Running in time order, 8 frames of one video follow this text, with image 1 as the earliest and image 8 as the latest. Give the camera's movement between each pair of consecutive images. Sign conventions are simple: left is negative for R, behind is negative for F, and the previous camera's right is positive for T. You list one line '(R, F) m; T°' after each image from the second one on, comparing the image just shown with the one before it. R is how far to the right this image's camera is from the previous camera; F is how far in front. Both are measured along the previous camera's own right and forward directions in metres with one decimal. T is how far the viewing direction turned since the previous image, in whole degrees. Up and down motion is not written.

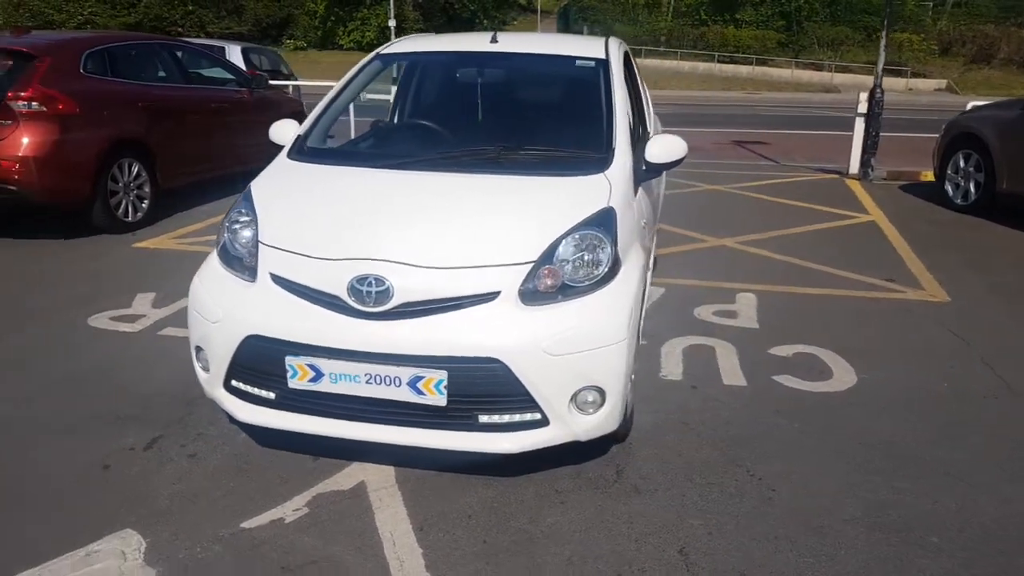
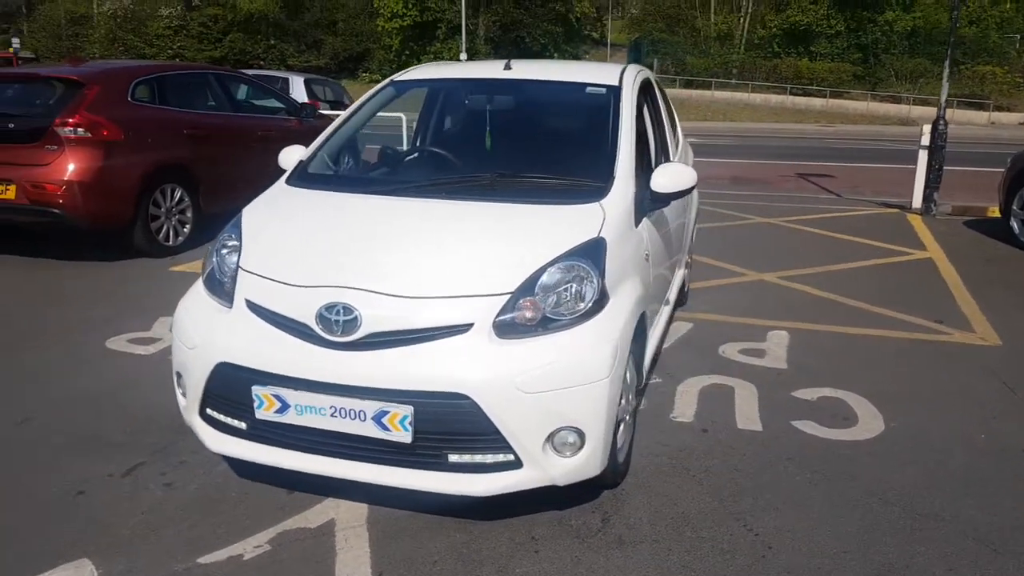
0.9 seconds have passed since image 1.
(+0.4, +0.2) m; -5°
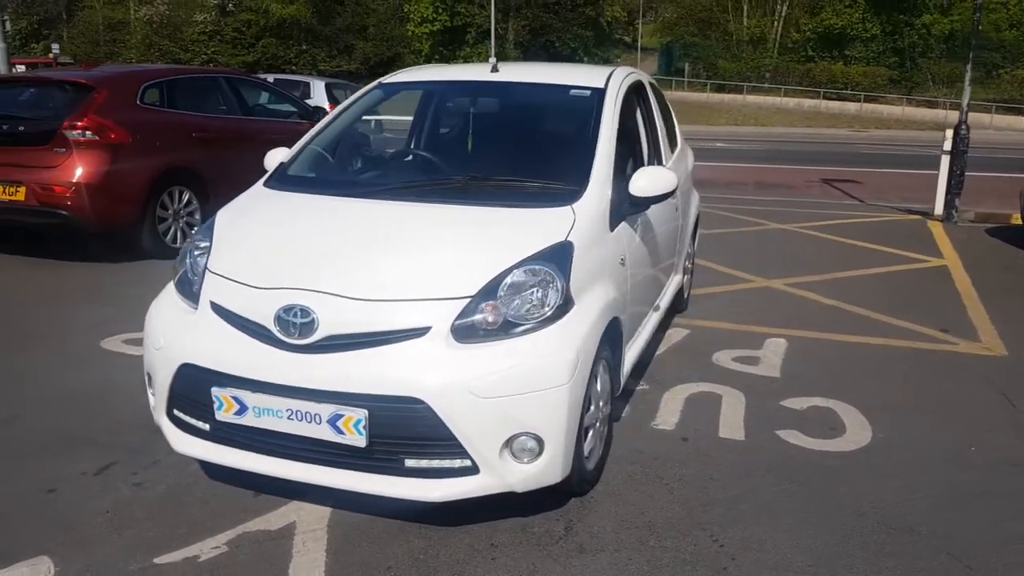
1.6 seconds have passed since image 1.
(+0.3, 0.0) m; -2°
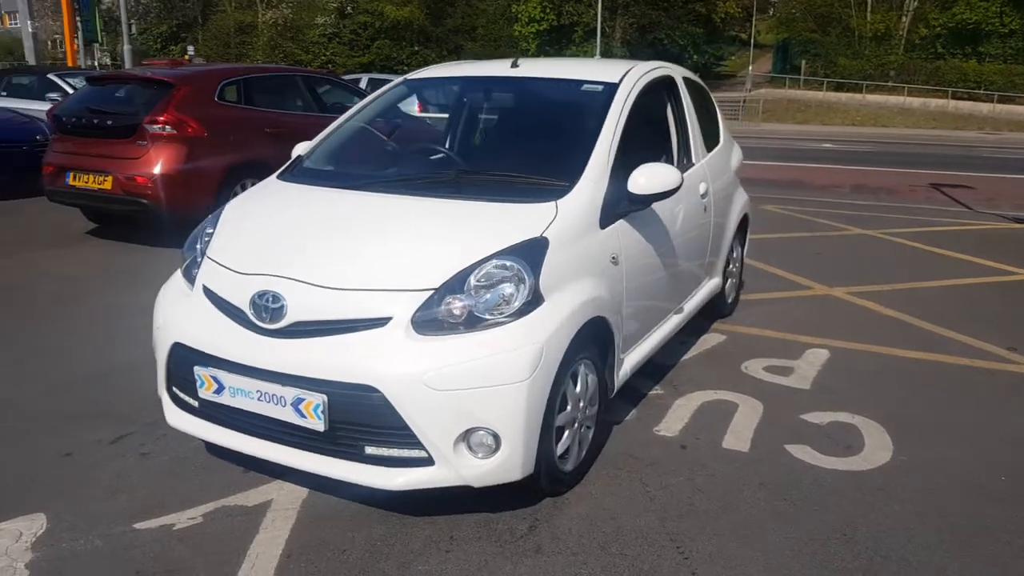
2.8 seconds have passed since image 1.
(+0.6, 0.0) m; -8°
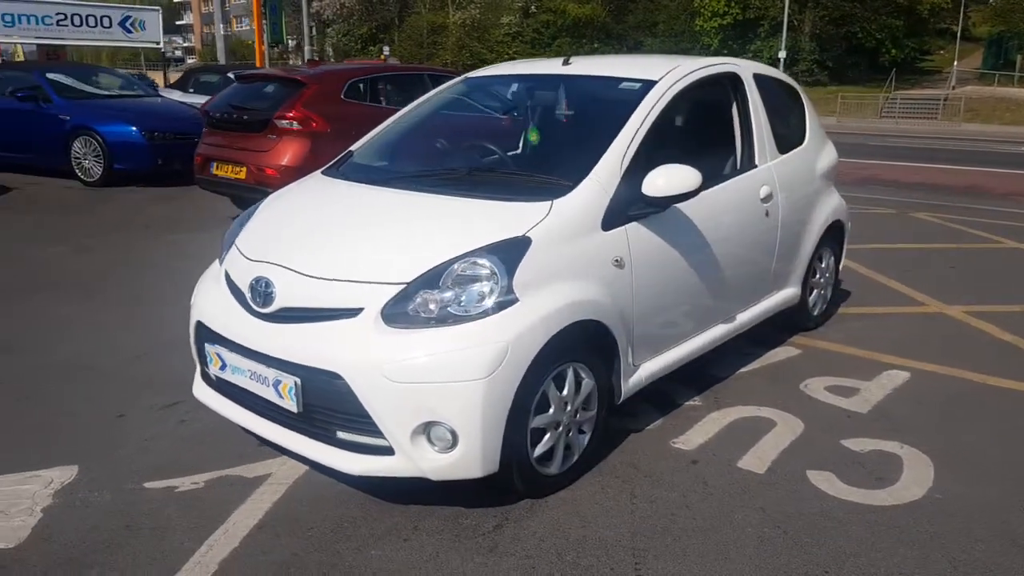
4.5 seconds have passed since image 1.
(+0.9, +0.1) m; -13°
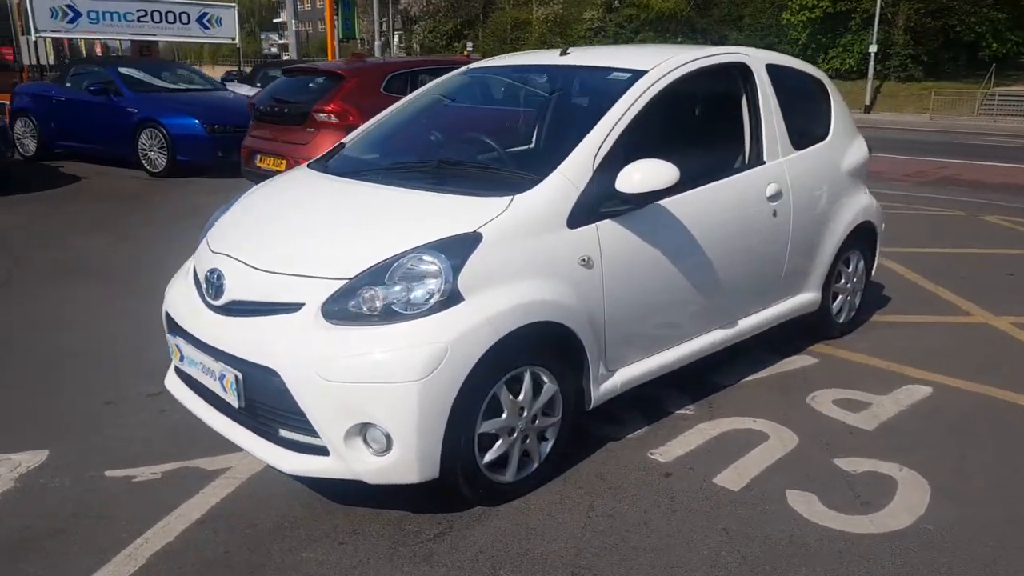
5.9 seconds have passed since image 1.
(+0.6, +0.2) m; -6°
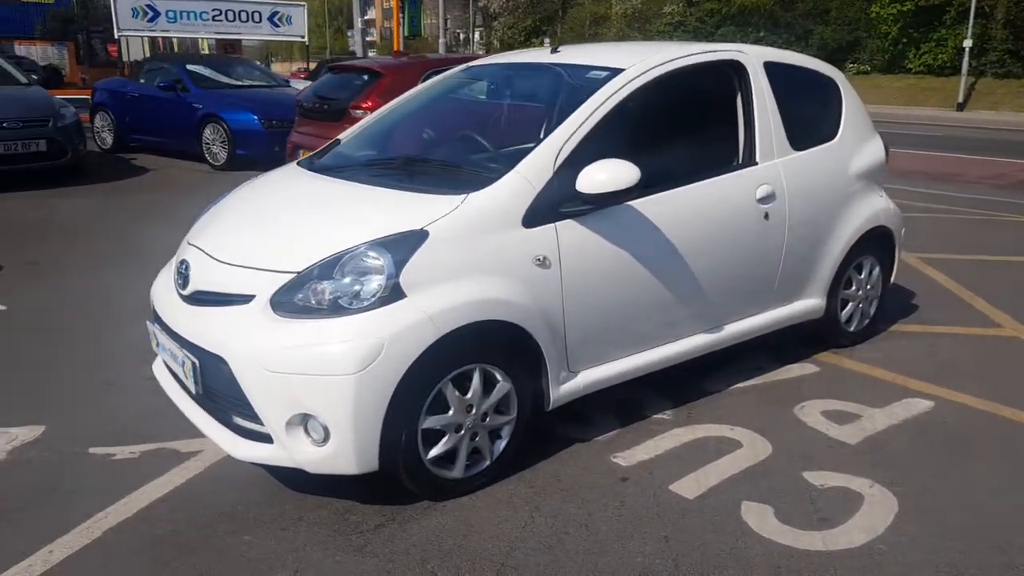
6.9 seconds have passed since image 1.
(+0.6, 0.0) m; -6°
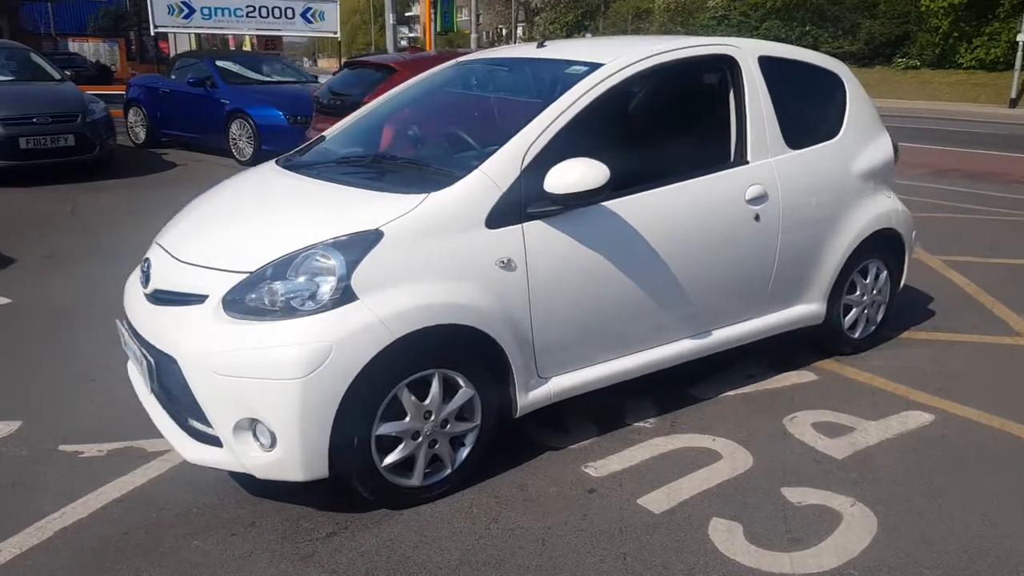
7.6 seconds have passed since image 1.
(+0.4, +0.1) m; -3°
